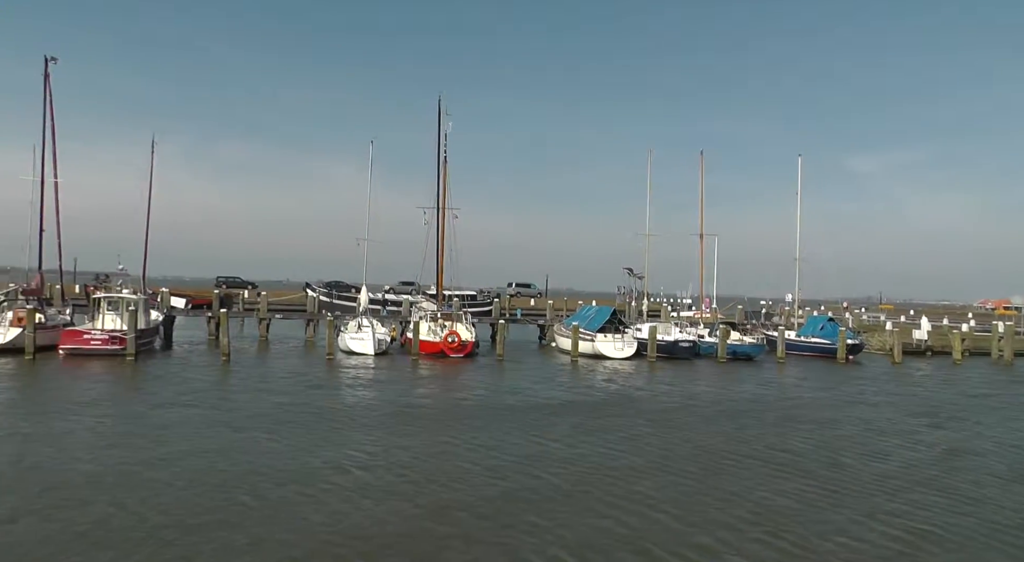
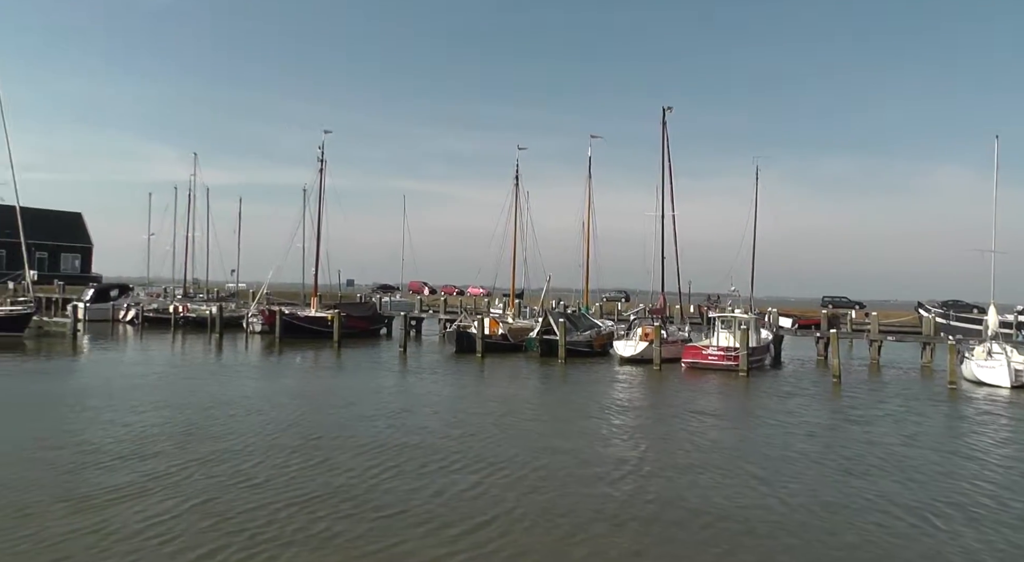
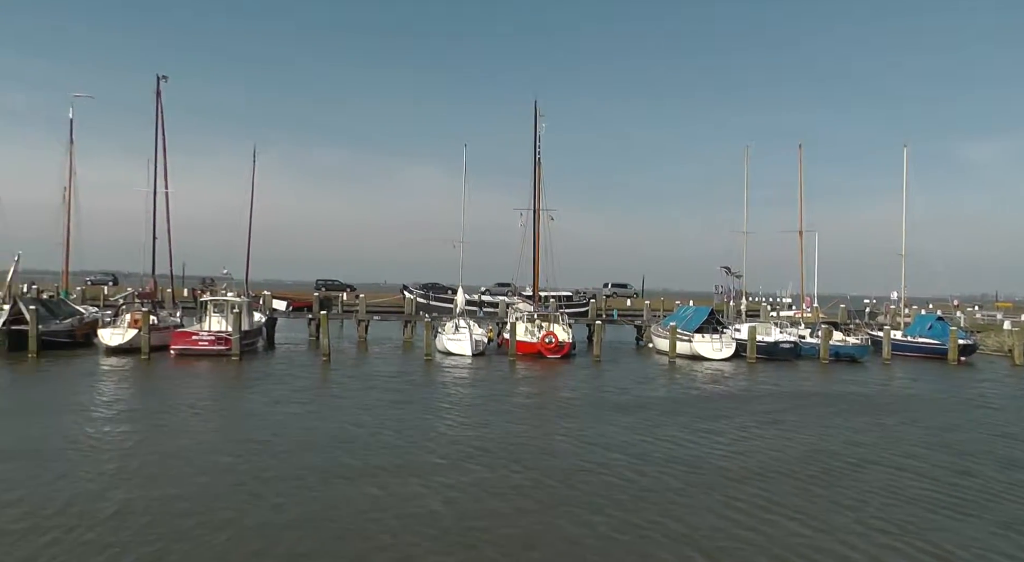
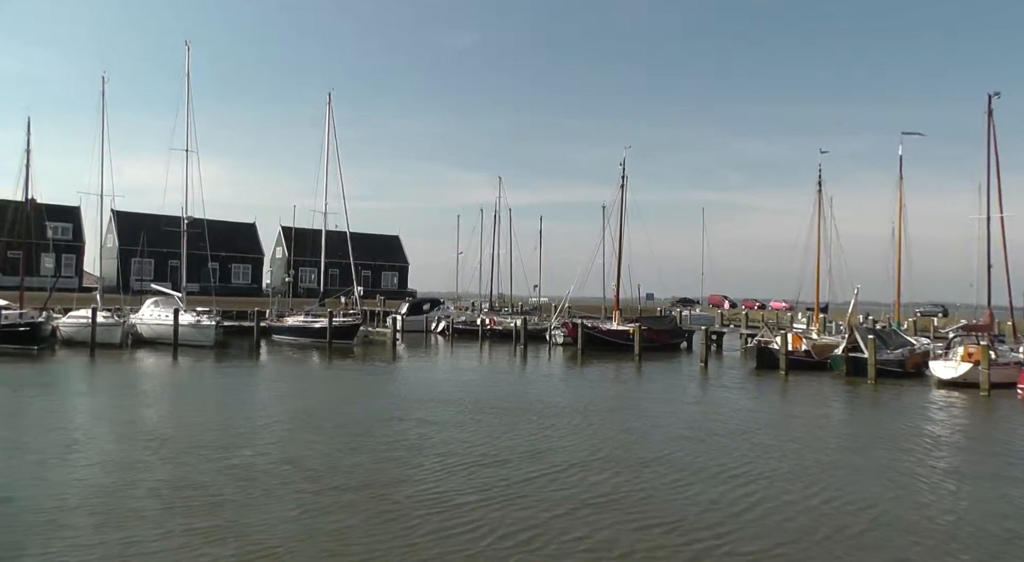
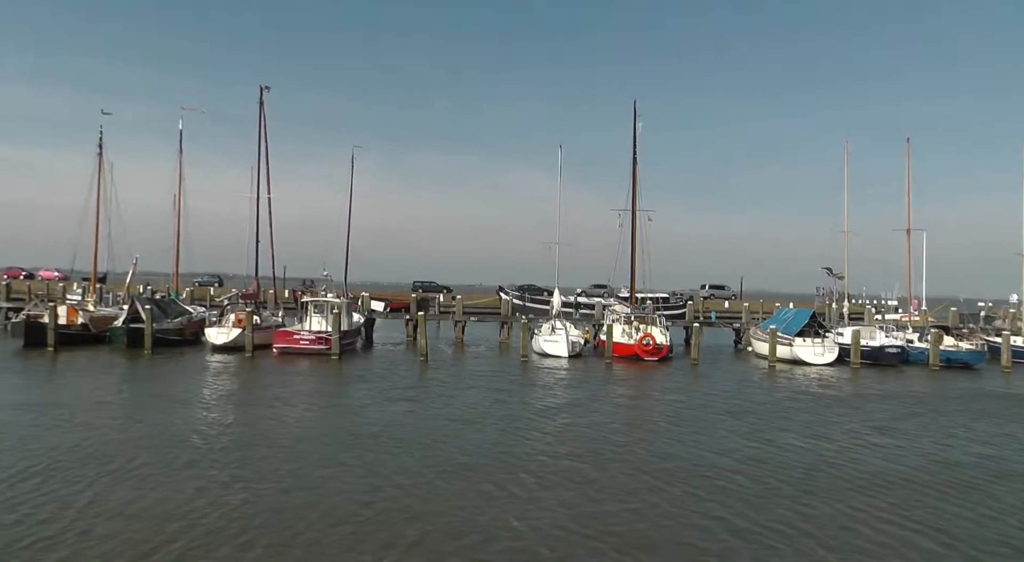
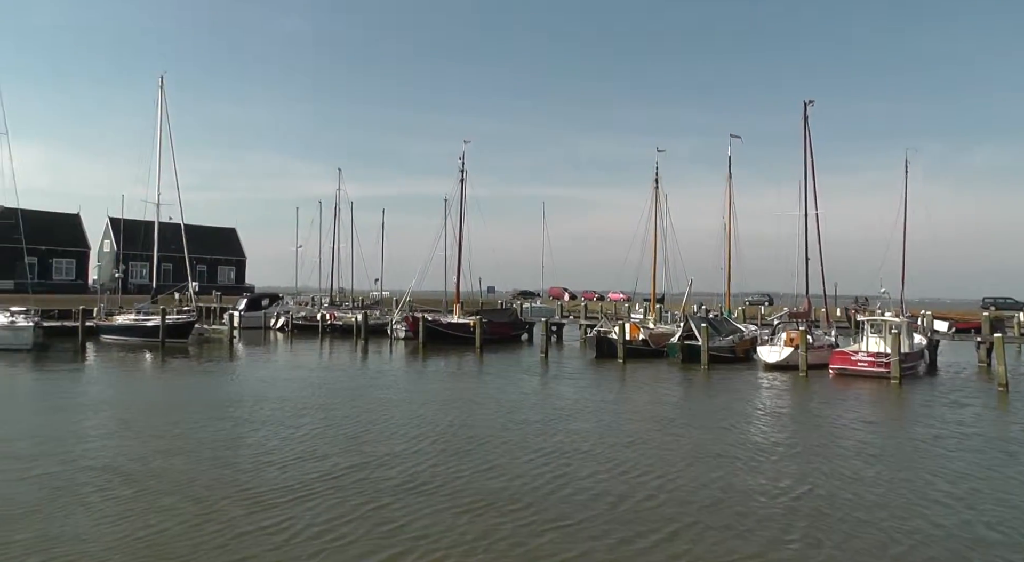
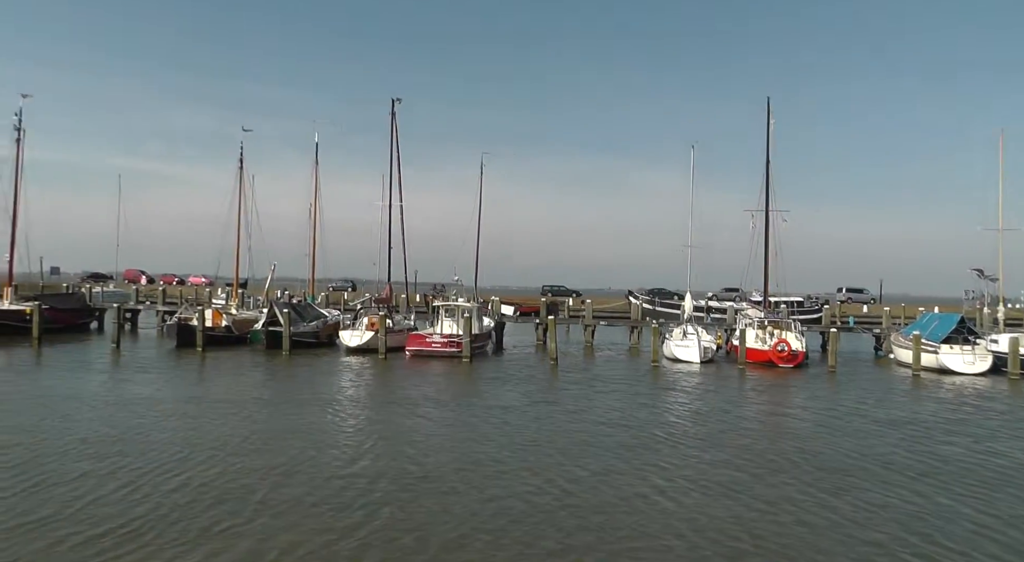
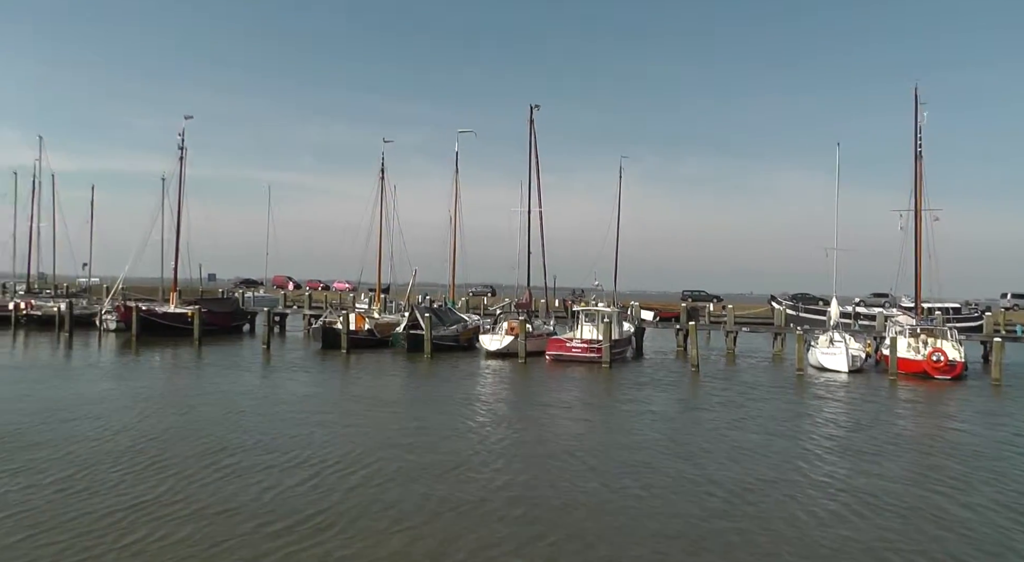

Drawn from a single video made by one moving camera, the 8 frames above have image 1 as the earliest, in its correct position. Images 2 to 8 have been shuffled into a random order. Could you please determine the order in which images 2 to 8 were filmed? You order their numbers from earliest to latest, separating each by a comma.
3, 5, 7, 8, 2, 6, 4
